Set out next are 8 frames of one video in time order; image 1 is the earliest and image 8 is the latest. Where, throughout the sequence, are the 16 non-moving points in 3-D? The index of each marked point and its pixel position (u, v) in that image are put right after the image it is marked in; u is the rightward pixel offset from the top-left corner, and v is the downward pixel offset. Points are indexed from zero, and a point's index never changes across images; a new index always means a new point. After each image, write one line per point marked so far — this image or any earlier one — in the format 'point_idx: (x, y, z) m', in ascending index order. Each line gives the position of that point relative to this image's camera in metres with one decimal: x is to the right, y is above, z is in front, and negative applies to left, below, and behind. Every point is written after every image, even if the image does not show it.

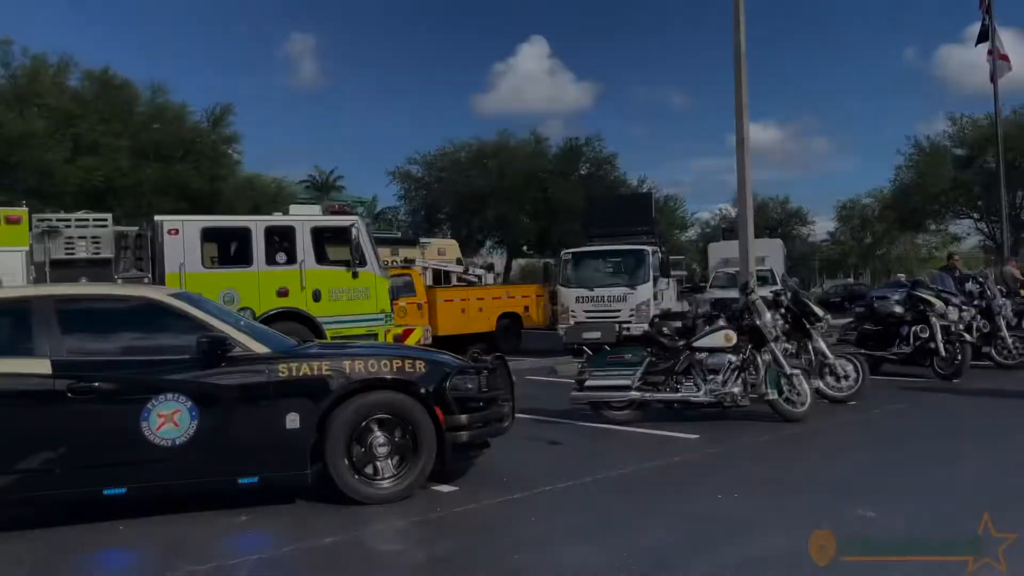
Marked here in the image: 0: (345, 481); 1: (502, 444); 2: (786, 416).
0: (-1.2, -1.3, +5.7) m
1: (-0.1, -1.5, +8.0) m
2: (+2.9, -1.4, +9.1) m
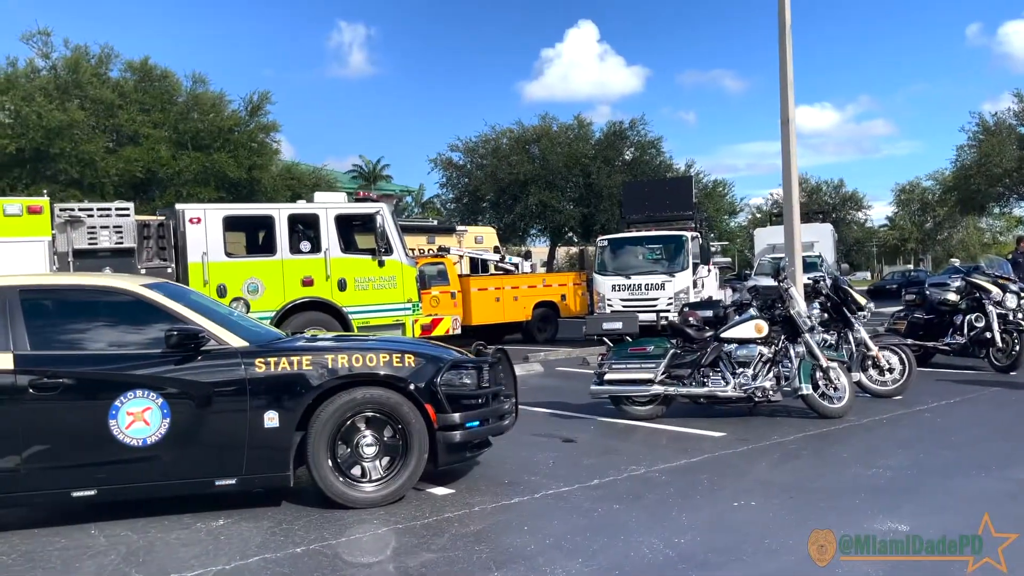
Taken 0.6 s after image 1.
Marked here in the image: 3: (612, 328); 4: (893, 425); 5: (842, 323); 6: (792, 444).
0: (-1.2, -1.2, +5.3) m
1: (0.0, -1.4, +7.5) m
2: (+3.1, -1.2, +8.4) m
3: (+1.0, -0.4, +8.8) m
4: (+3.7, -1.3, +8.2) m
5: (+3.9, -0.4, +9.8) m
6: (+2.4, -1.4, +7.2) m
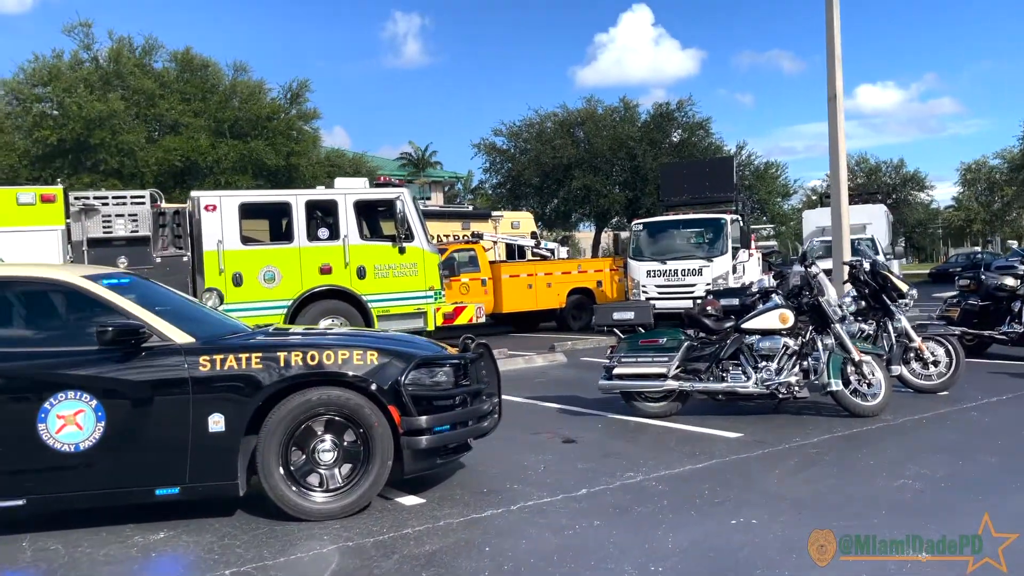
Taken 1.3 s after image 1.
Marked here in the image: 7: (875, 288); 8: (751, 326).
0: (-1.4, -1.2, +4.9) m
1: (0.0, -1.3, +7.0) m
2: (+3.1, -1.1, +7.7) m
3: (+1.1, -0.3, +8.2) m
4: (+3.7, -1.2, +7.4) m
5: (+4.0, -0.3, +9.0) m
6: (+2.4, -1.2, +6.5) m
7: (+3.9, 0.0, +8.9) m
8: (+2.2, -0.4, +7.8) m
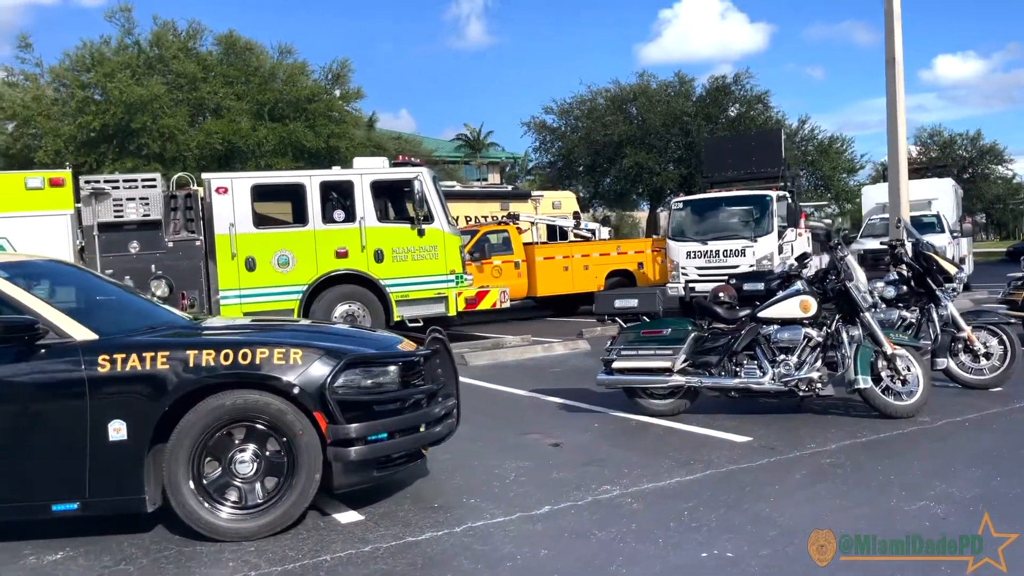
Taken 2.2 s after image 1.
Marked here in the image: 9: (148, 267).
0: (-1.7, -1.1, +4.3) m
1: (-0.2, -1.2, +6.3) m
2: (+3.0, -1.0, +6.8) m
3: (+1.0, -0.2, +7.4) m
4: (+3.6, -1.1, +6.4) m
5: (+4.0, -0.1, +8.0) m
6: (+2.2, -1.1, +5.7) m
7: (+3.9, +0.2, +7.9) m
8: (+2.1, -0.2, +6.9) m
9: (-5.4, +0.3, +12.4) m
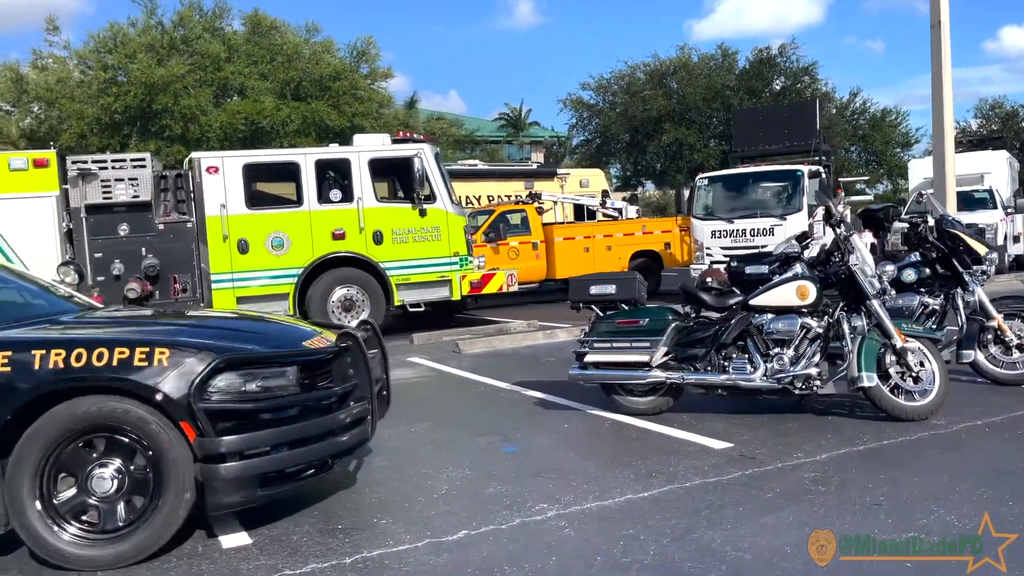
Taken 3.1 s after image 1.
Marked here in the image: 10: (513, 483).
0: (-2.1, -1.1, +3.7) m
1: (-0.5, -1.1, +5.6) m
2: (+2.7, -0.9, +5.9) m
3: (+0.7, 0.0, +6.6) m
4: (+3.2, -1.0, +5.5) m
5: (+3.7, +0.1, +7.0) m
6: (+1.8, -1.1, +4.9) m
7: (+3.6, +0.3, +7.0) m
8: (+1.8, -0.1, +6.1) m
9: (-5.4, +0.5, +12.0) m
10: (0.0, -1.1, +4.9) m
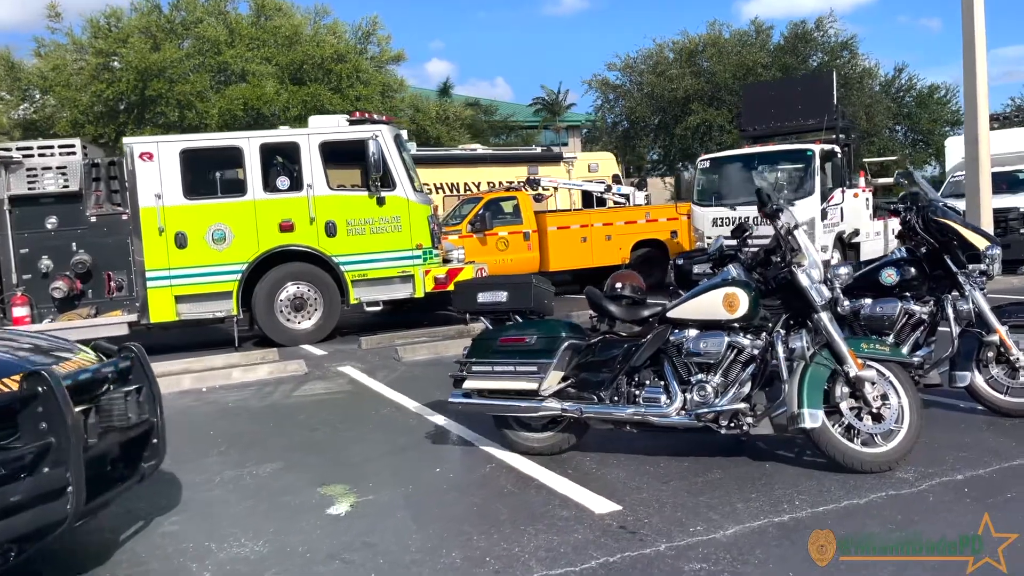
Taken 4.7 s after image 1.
0: (-3.1, -1.2, +2.6) m
1: (-1.4, -1.2, +4.4) m
2: (+1.8, -0.9, +4.6) m
3: (-0.1, -0.1, +5.3) m
4: (+2.3, -1.0, +4.1) m
5: (+2.9, 0.0, +5.6) m
6: (+0.9, -1.1, +3.6) m
7: (+2.8, +0.3, +5.5) m
8: (+1.0, -0.2, +4.8) m
9: (-5.9, +0.6, +11.1) m
10: (-0.9, -1.2, +3.7) m
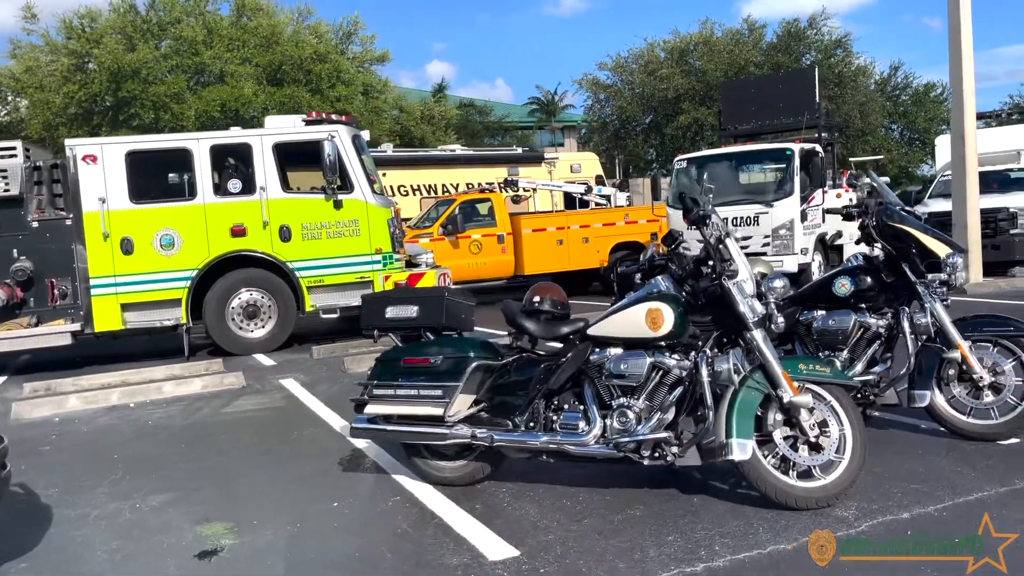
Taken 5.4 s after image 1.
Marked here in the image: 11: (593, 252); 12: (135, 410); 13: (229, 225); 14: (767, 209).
0: (-3.6, -1.3, +2.1) m
1: (-1.9, -1.3, +4.0) m
2: (+1.3, -1.0, +4.1) m
3: (-0.7, -0.2, +4.9) m
4: (+1.8, -1.1, +3.7) m
5: (+2.4, 0.0, +5.1) m
6: (+0.3, -1.2, +3.1) m
7: (+2.3, +0.2, +5.1) m
8: (+0.4, -0.2, +4.3) m
9: (-6.4, +0.5, +10.6) m
10: (-1.4, -1.3, +3.2) m
11: (+1.6, +0.8, +17.1) m
12: (-3.4, -1.1, +7.5) m
13: (-3.8, +0.9, +11.2) m
14: (+4.2, +1.3, +13.7) m
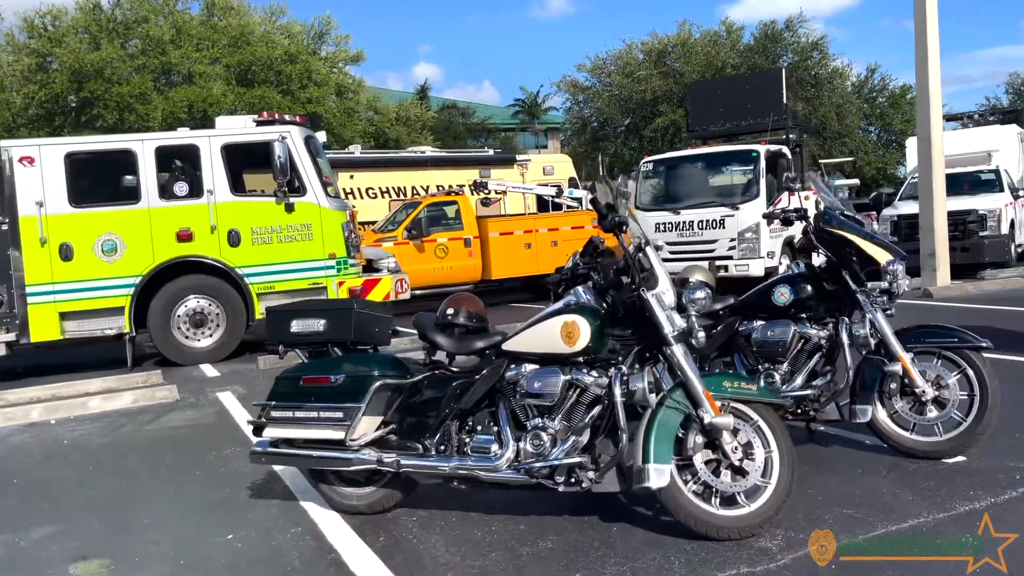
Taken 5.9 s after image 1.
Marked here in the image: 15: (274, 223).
0: (-4.0, -1.4, +1.8) m
1: (-2.4, -1.4, +3.6) m
2: (+0.9, -1.1, +3.8) m
3: (-1.1, -0.2, +4.5) m
4: (+1.4, -1.2, +3.4) m
5: (+1.9, -0.1, +4.8) m
6: (-0.1, -1.3, +2.8) m
7: (+1.8, +0.2, +4.8) m
8: (0.0, -0.3, +4.0) m
9: (-7.0, +0.4, +10.2) m
10: (-1.8, -1.4, +2.8) m
11: (+1.0, +0.7, +16.8) m
12: (-3.9, -1.2, +7.1) m
13: (-4.4, +0.8, +10.9) m
14: (+3.6, +1.3, +13.4) m
15: (-3.2, +0.9, +11.1) m
